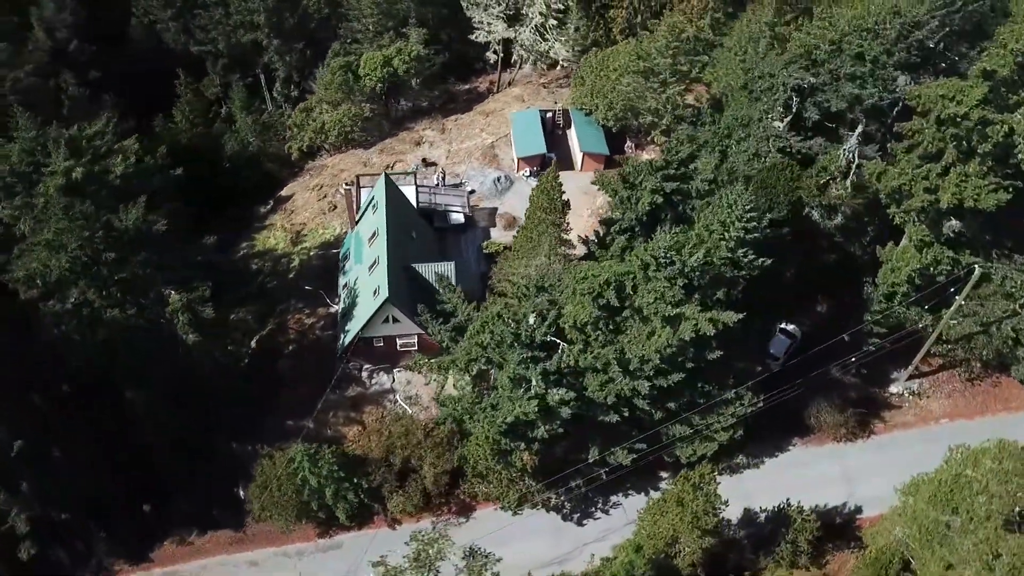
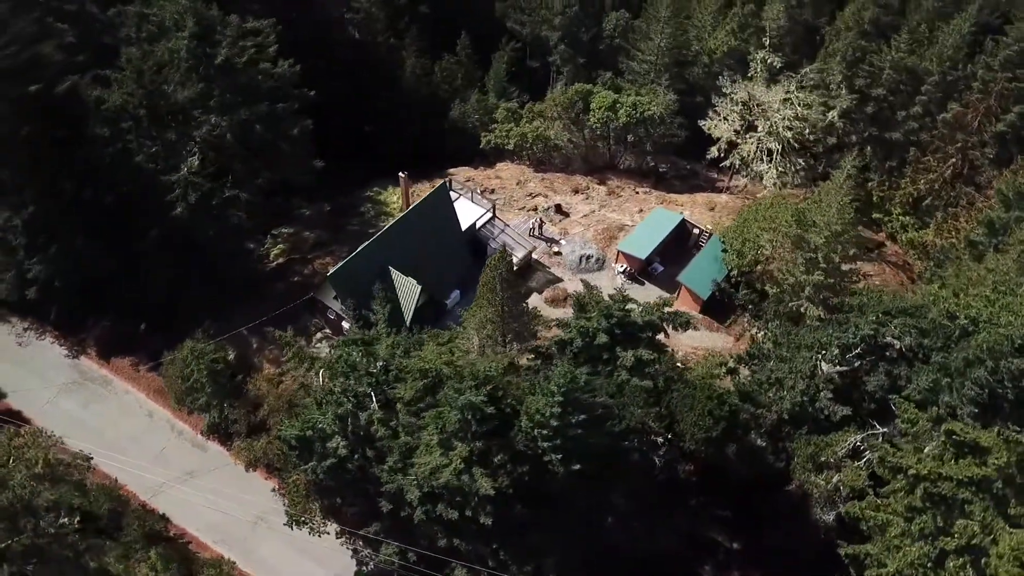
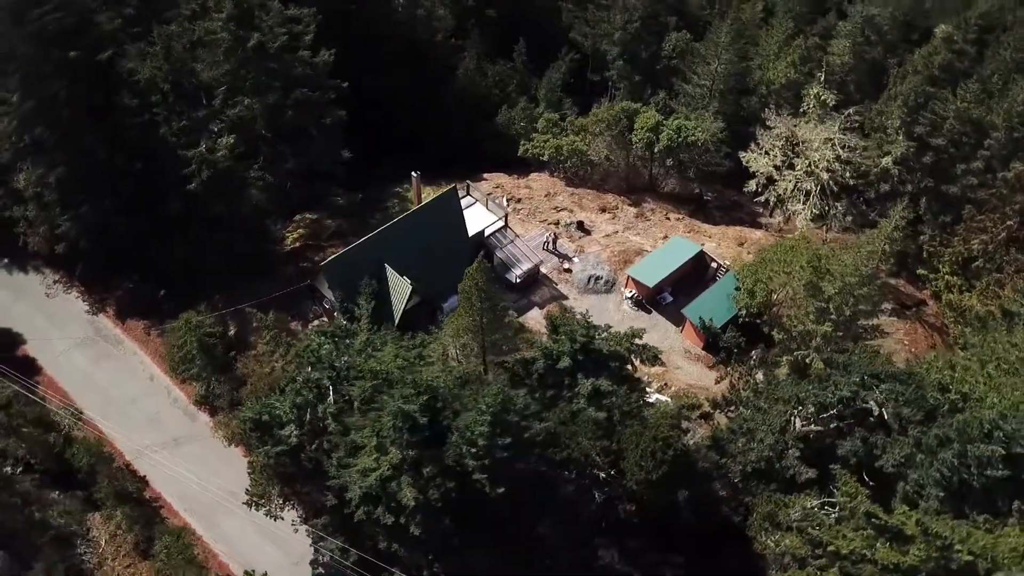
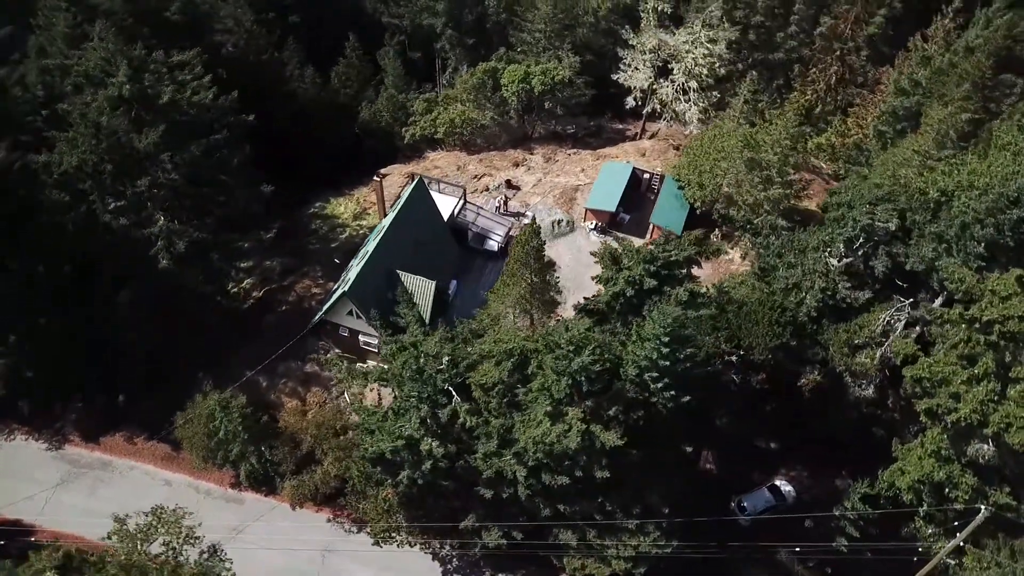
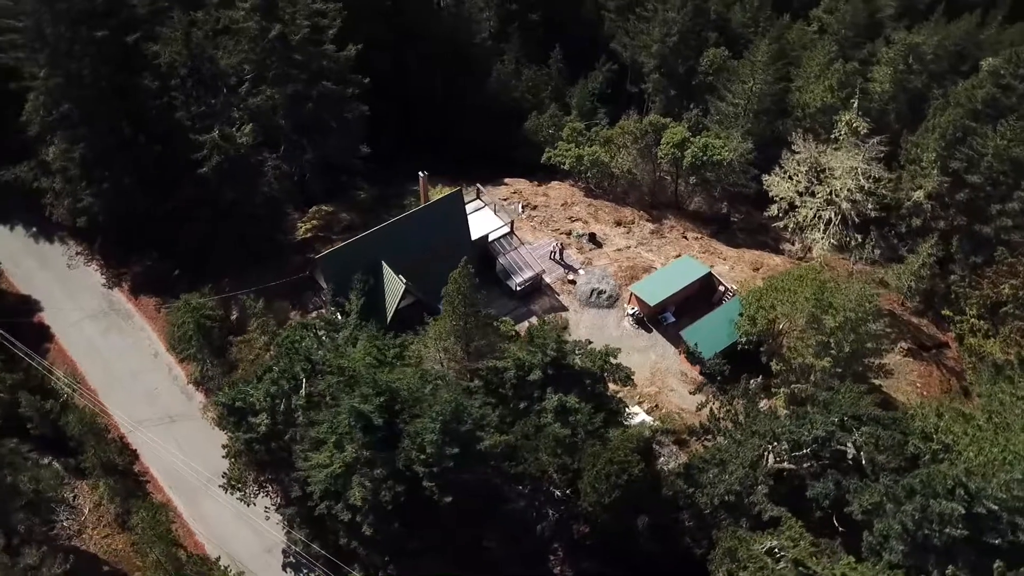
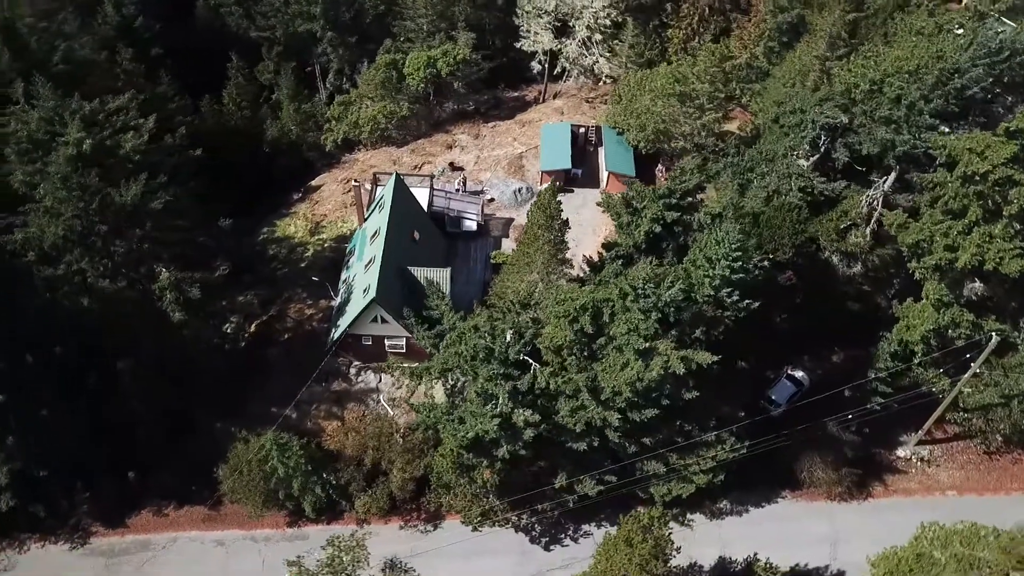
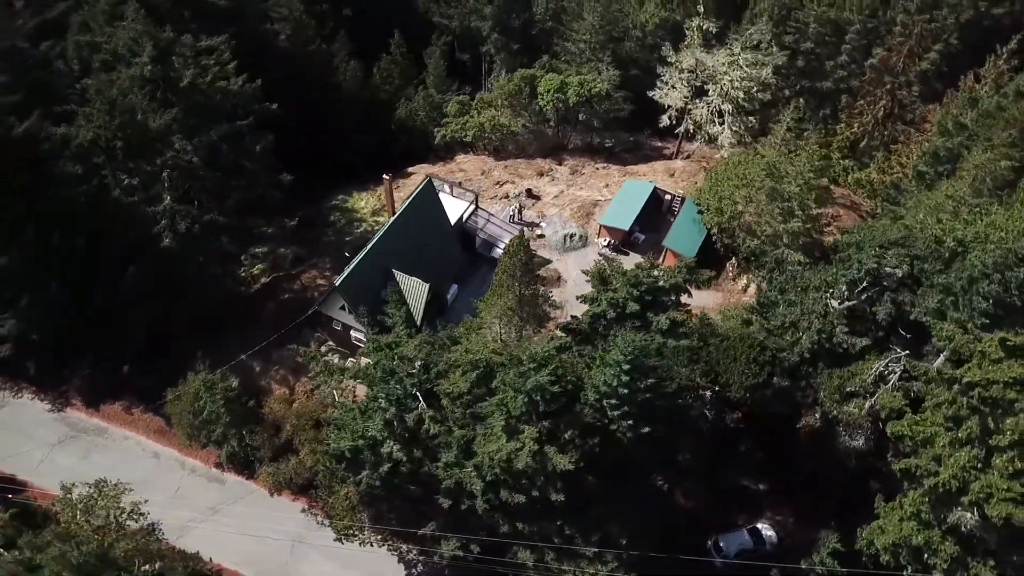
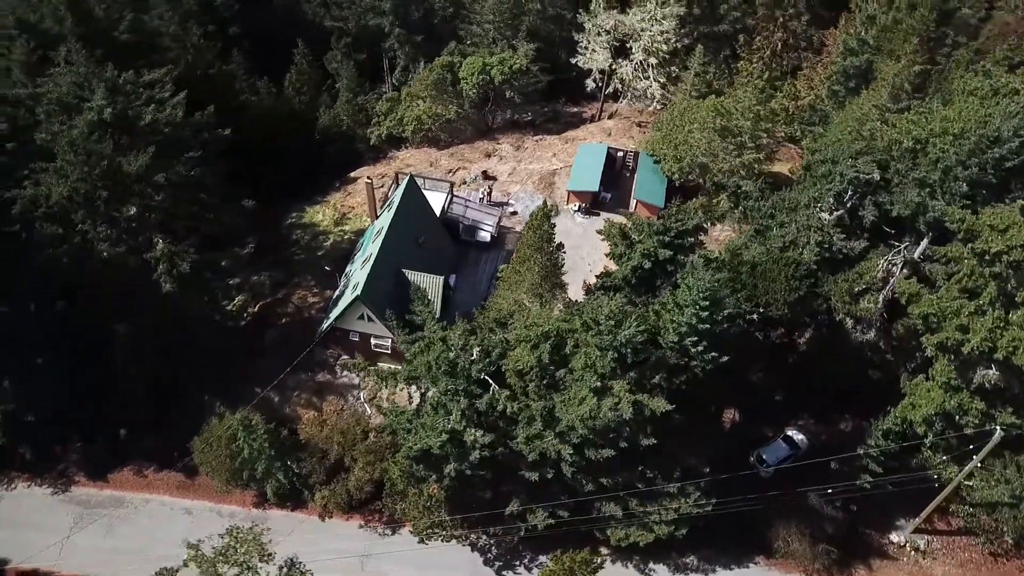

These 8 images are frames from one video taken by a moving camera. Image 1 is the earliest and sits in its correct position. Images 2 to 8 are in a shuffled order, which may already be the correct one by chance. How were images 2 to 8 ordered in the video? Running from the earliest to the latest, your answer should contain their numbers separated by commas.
6, 8, 4, 7, 2, 3, 5
